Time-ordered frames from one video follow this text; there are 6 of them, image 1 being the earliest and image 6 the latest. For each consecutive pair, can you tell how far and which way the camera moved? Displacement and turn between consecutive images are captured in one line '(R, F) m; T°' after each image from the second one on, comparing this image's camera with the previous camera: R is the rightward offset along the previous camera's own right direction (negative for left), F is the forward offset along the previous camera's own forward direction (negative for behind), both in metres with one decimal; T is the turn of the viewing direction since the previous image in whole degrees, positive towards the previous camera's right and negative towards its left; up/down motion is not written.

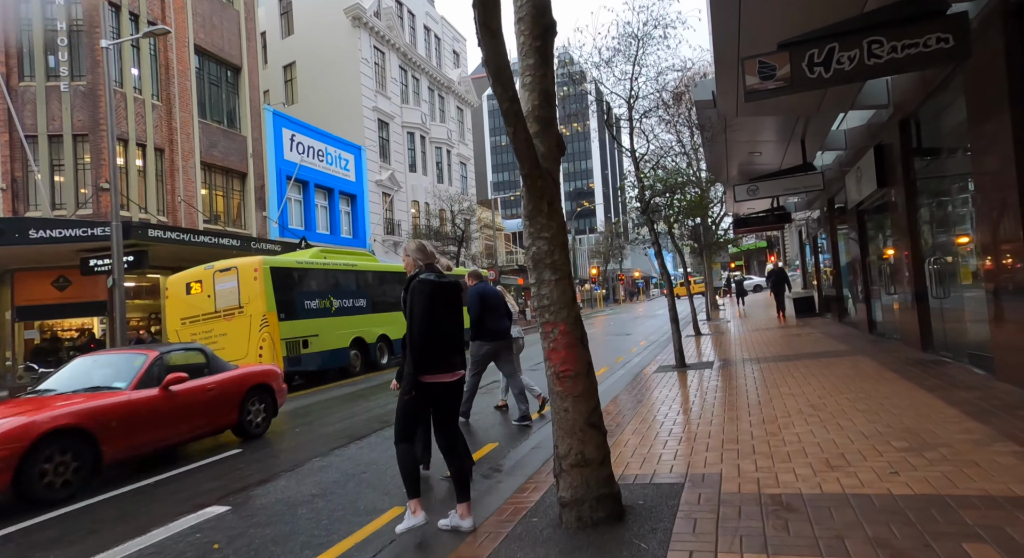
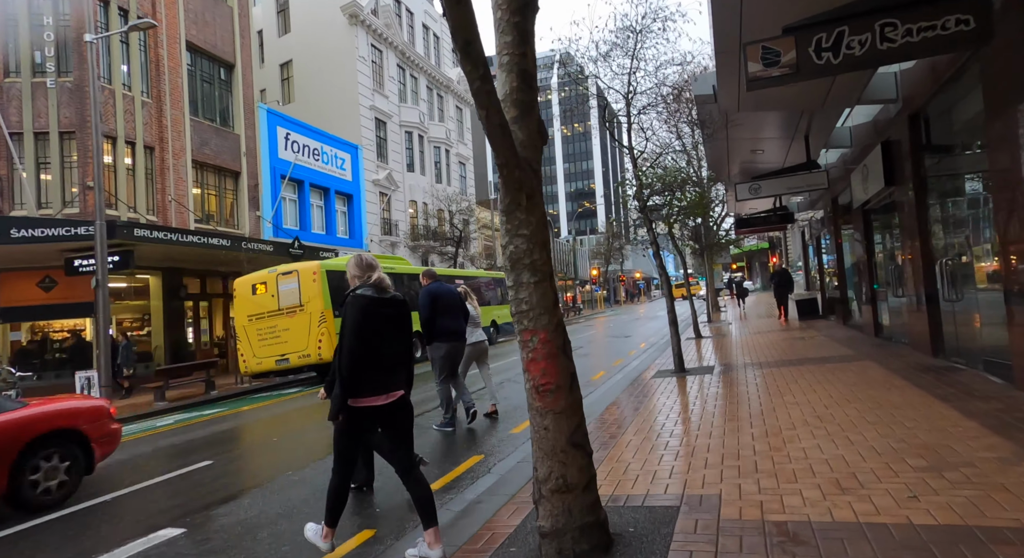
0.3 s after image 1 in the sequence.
(+0.1, +0.4) m; 0°
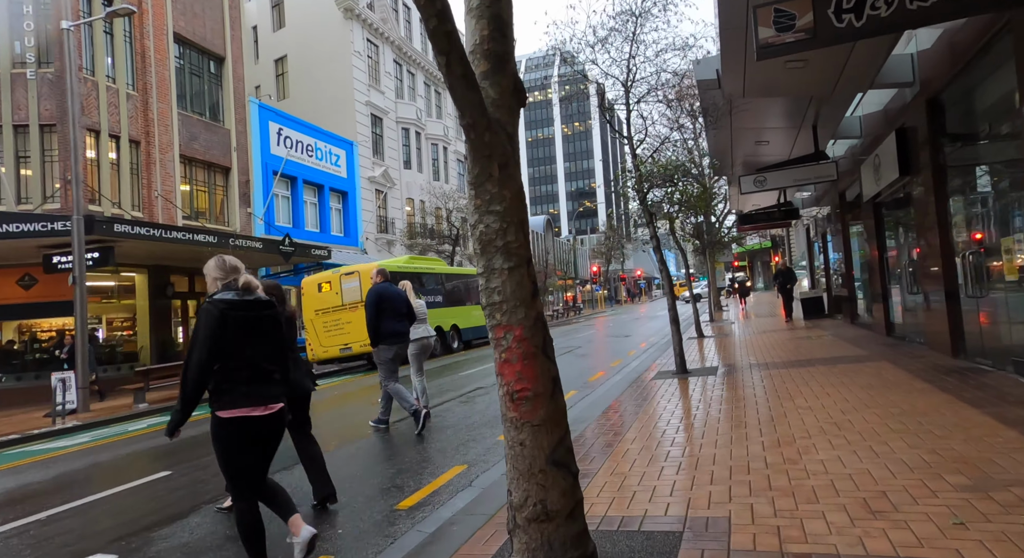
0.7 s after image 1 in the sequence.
(+0.1, +0.5) m; 0°
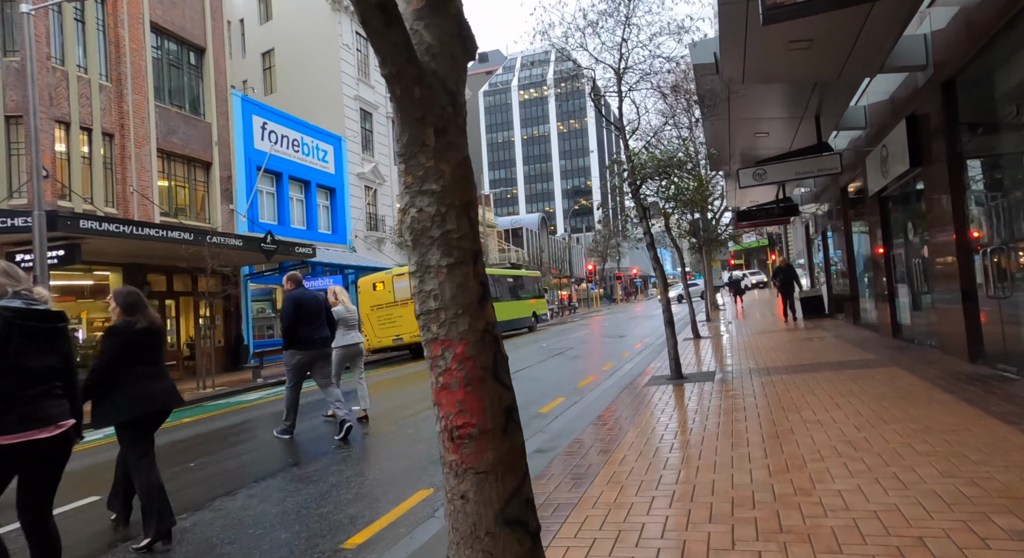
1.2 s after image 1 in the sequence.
(+0.2, +0.6) m; 0°
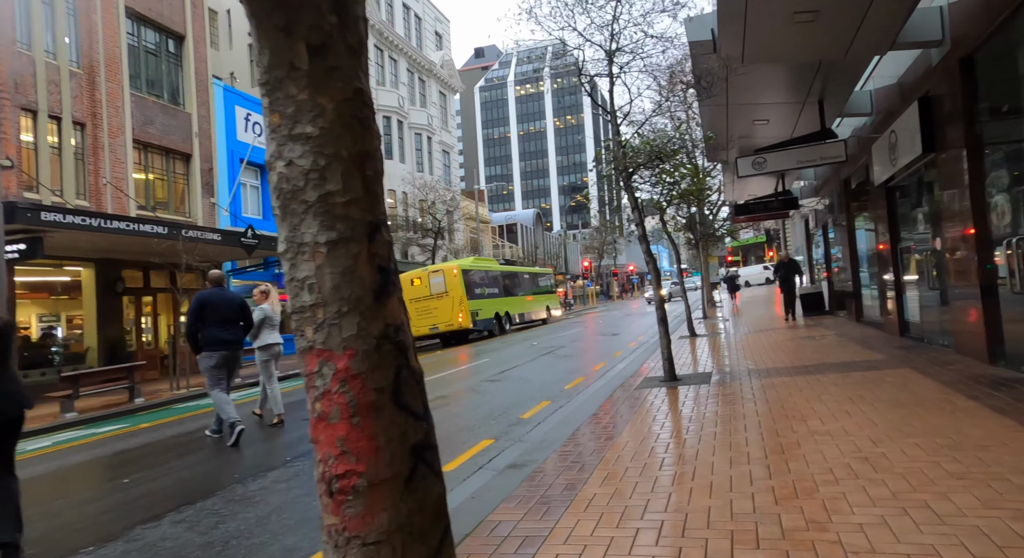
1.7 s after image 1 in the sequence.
(+0.2, +0.6) m; 0°
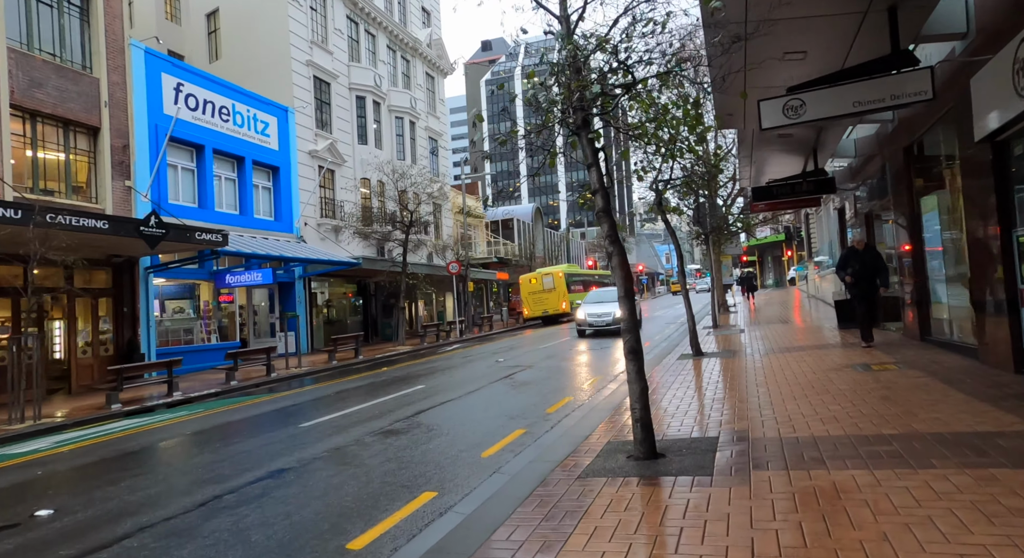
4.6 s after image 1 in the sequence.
(+1.2, +3.5) m; -1°
